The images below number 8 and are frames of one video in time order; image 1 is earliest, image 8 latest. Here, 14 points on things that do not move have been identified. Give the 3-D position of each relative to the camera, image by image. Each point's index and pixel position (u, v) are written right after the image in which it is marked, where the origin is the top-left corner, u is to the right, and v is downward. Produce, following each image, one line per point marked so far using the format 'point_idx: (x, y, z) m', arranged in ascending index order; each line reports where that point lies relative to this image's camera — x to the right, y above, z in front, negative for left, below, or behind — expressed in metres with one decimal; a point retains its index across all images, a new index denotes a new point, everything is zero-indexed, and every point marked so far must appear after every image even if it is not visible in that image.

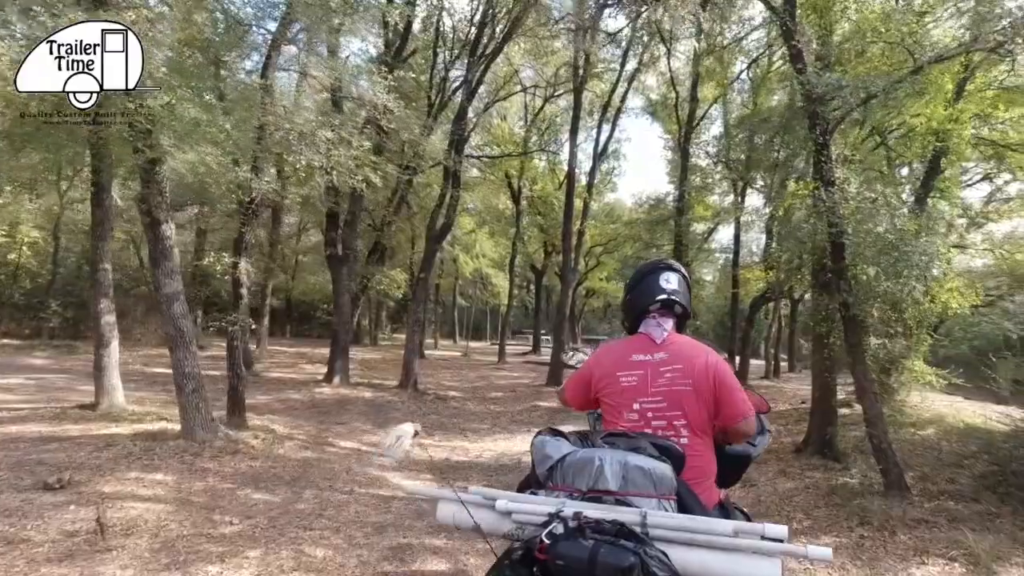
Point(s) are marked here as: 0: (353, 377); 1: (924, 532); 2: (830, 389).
0: (-4.6, -2.6, +17.1) m
1: (+4.6, -2.7, +6.6) m
2: (+5.3, -1.7, +9.9) m
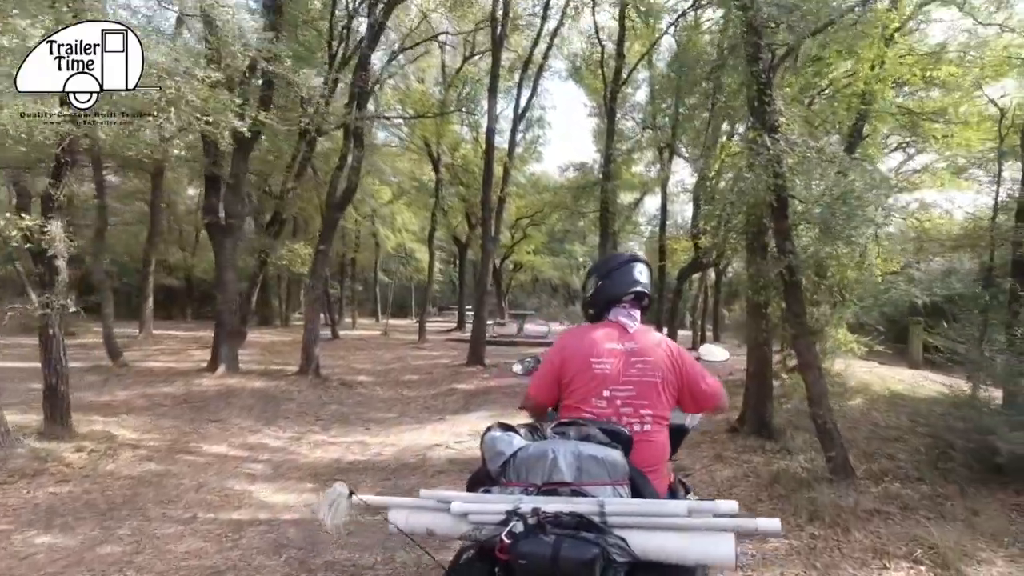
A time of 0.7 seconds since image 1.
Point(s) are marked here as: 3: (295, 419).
0: (-6.8, -2.0, +15.2) m
1: (+3.6, -2.3, +5.8) m
2: (+3.9, -1.1, +9.1) m
3: (-3.8, -2.3, +10.4) m
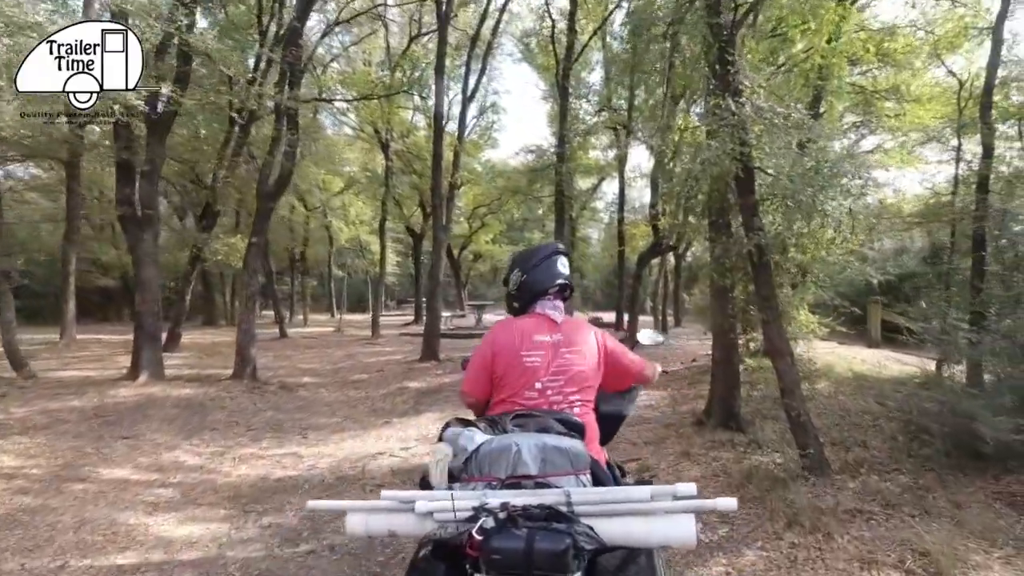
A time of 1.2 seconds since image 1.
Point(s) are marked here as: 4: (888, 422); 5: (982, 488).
0: (-7.8, -1.9, +13.9) m
1: (+3.1, -2.1, +5.3) m
2: (+3.2, -0.9, +8.5) m
3: (-4.6, -2.2, +9.4) m
4: (+5.5, -2.0, +8.7) m
5: (+5.1, -2.2, +6.4) m
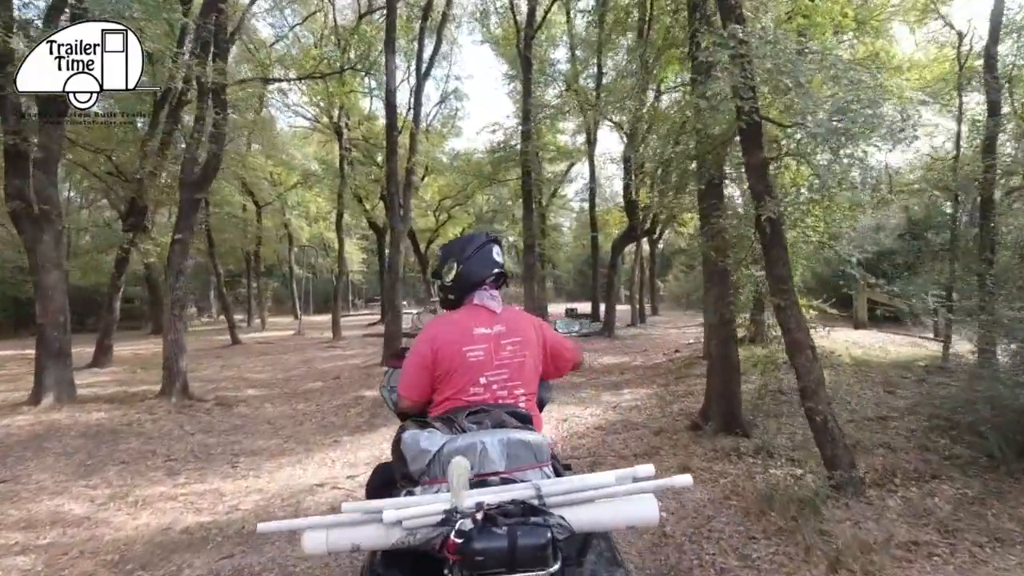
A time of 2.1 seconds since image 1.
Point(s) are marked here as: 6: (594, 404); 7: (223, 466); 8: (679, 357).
0: (-8.5, -2.1, +12.2) m
1: (+2.9, -2.0, +4.1) m
2: (+2.7, -0.6, +7.3) m
3: (-5.0, -2.3, +7.8) m
4: (+5.1, -1.6, +7.6) m
5: (+4.7, -1.9, +5.3) m
6: (+1.4, -2.0, +10.2) m
7: (-3.8, -2.3, +7.8) m
8: (+4.1, -1.7, +14.7) m
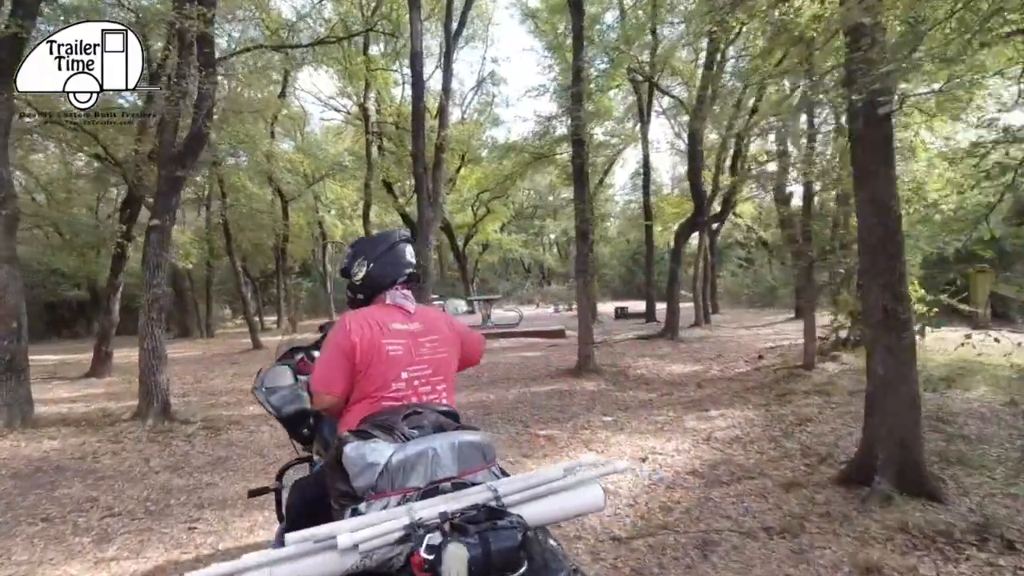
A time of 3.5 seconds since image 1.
0: (-7.6, -2.0, +10.4) m
1: (+3.2, -1.8, +1.5) m
2: (+3.2, -0.5, +4.8) m
3: (-4.4, -2.3, +5.8) m
4: (+5.6, -1.5, +4.9) m
5: (+5.1, -1.7, +2.6) m
6: (+2.1, -1.9, +7.7) m
7: (-3.2, -2.3, +5.7) m
8: (+5.2, -1.6, +12.1) m
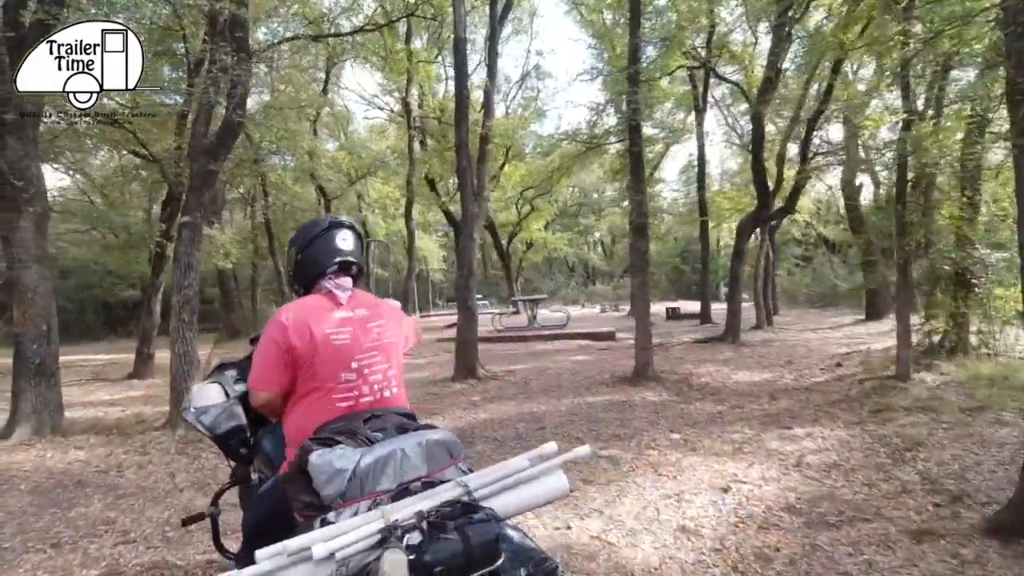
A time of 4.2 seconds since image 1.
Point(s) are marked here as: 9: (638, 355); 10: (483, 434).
0: (-6.7, -2.0, +10.1) m
1: (+3.4, -1.8, +0.4) m
2: (+3.7, -0.5, +3.7) m
3: (-3.9, -2.3, +5.2) m
4: (+6.1, -1.5, +3.6) m
5: (+5.4, -1.7, +1.3) m
6: (+2.8, -1.9, +6.7) m
7: (-2.7, -2.3, +5.0) m
8: (+6.1, -1.6, +10.8) m
9: (+2.3, -1.3, +11.0) m
10: (-0.4, -2.0, +7.9) m
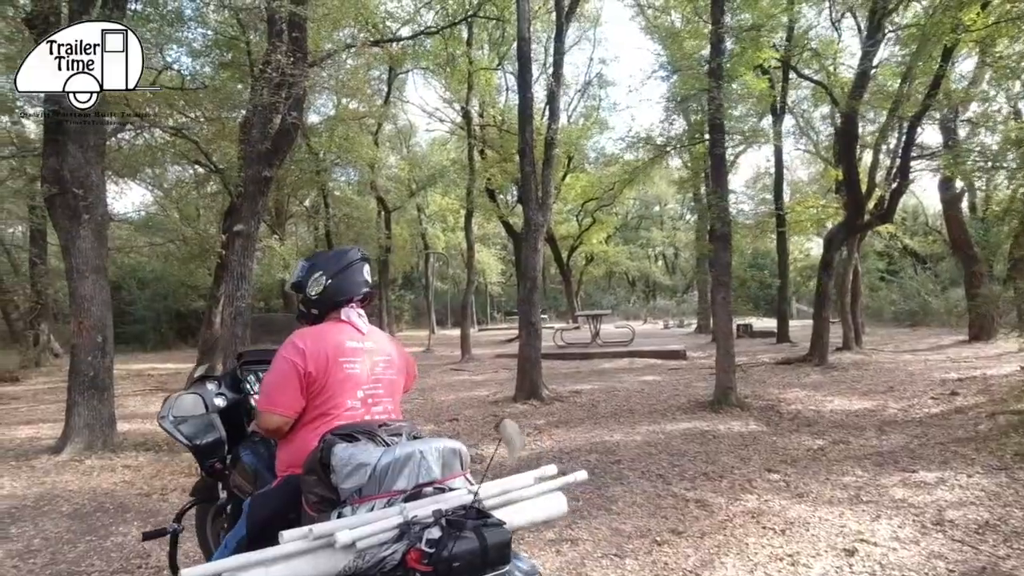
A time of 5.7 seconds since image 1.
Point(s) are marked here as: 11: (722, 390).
0: (-5.7, -2.2, +9.8) m
1: (+3.5, -1.9, -0.7) m
2: (+4.1, -0.6, +2.5) m
3: (-3.3, -2.4, +4.8) m
4: (+6.5, -1.6, +2.2) m
5: (+5.6, -1.8, 0.0) m
6: (+3.5, -2.1, +5.6) m
7: (-2.1, -2.4, +4.4) m
8: (+7.2, -1.9, +9.3) m
9: (+3.5, -1.5, +10.0) m
10: (+0.5, -2.2, +7.1) m
11: (+3.5, -1.7, +9.8) m
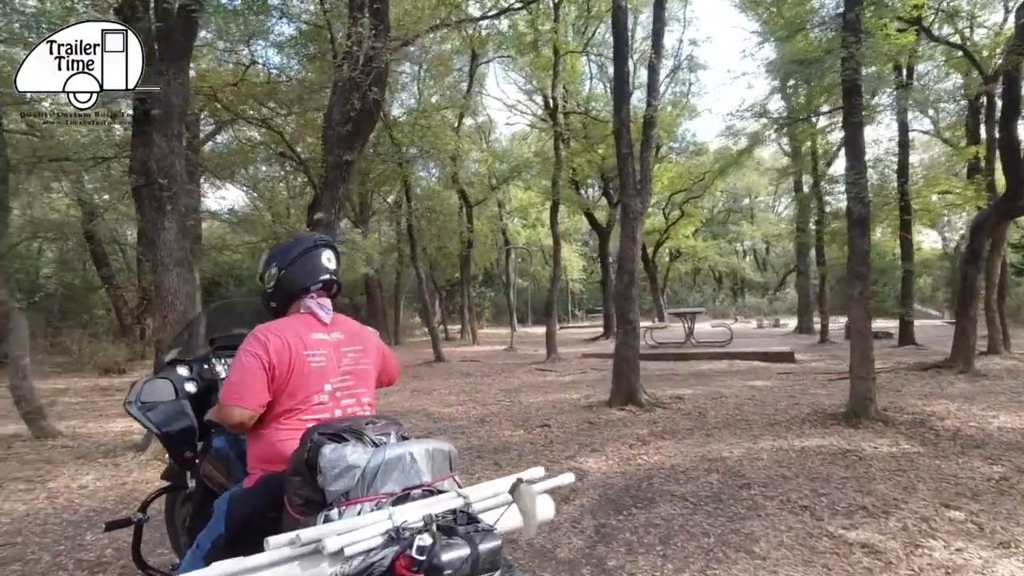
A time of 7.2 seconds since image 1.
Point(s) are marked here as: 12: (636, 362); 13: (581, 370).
0: (-4.1, -2.1, +9.6) m
1: (+3.5, -1.8, -2.1) m
2: (+4.6, -0.6, +1.0) m
3: (-2.5, -2.3, +4.2) m
4: (+6.9, -1.5, +0.4) m
5: (+5.7, -1.7, -1.6) m
6: (+4.4, -2.0, +4.2) m
7: (-1.4, -2.3, +3.8) m
8: (+8.6, -1.8, +7.4) m
9: (+4.9, -1.4, +8.5) m
10: (+1.6, -2.1, +6.1) m
11: (+4.9, -1.6, +8.4) m
12: (+2.2, -1.3, +10.3) m
13: (+1.8, -2.1, +15.5) m
